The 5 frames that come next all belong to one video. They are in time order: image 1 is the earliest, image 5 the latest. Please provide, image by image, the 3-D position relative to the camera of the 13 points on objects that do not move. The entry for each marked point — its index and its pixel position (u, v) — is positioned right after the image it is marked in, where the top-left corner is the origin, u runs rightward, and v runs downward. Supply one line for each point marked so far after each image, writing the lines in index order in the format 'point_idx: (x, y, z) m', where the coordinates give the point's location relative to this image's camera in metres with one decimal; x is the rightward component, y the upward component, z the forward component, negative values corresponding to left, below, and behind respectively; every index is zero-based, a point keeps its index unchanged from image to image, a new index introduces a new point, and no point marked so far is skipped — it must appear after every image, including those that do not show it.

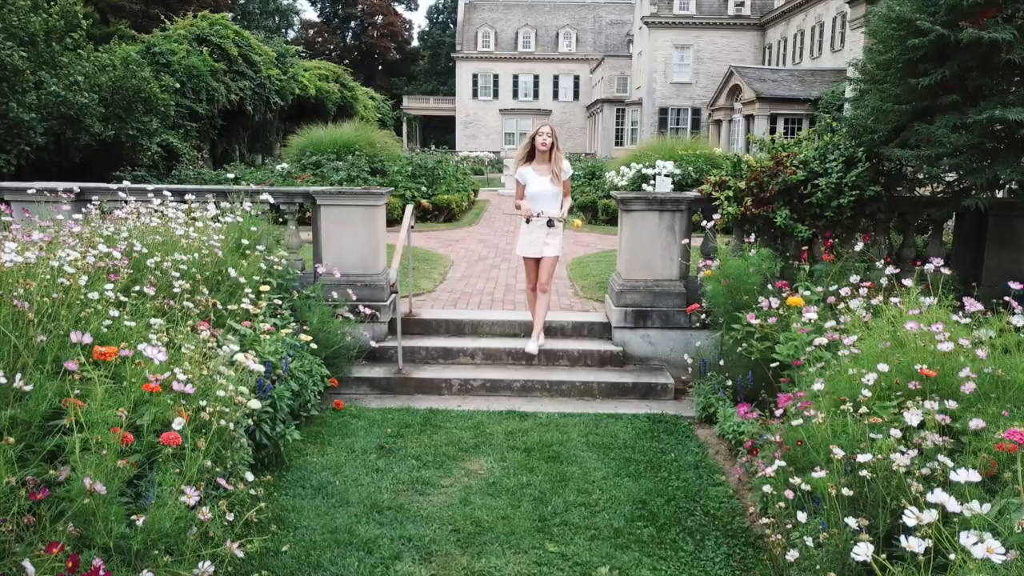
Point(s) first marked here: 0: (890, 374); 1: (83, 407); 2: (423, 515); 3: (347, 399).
0: (+1.5, -0.4, +3.2) m
1: (-1.4, -0.4, +2.6) m
2: (-0.4, -1.1, +4.0) m
3: (-1.2, -0.8, +5.9) m
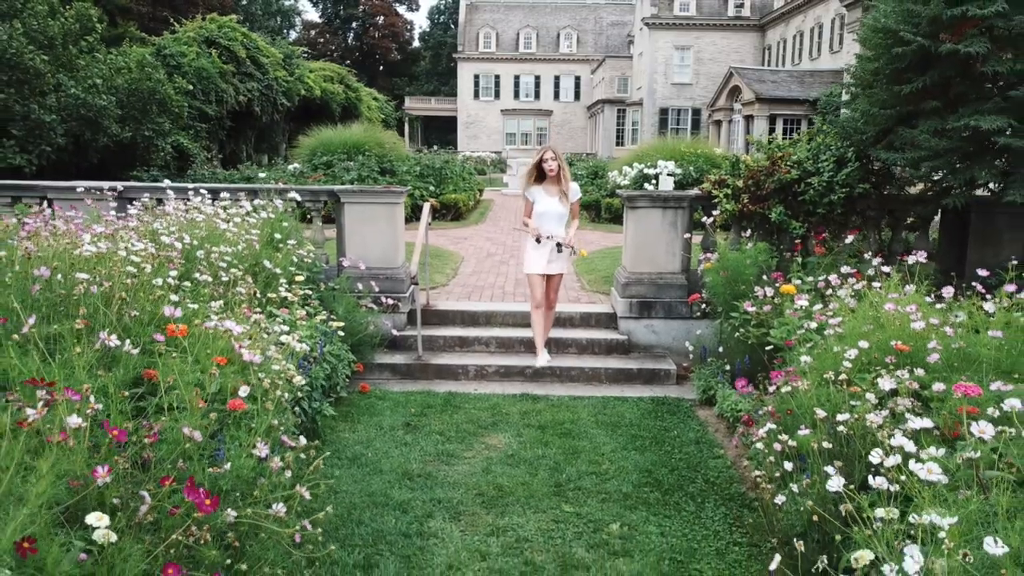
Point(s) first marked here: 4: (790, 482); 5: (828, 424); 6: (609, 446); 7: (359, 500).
0: (+1.6, -0.3, +3.6) m
1: (-1.3, -0.3, +3.0) m
2: (-0.3, -1.1, +4.4) m
3: (-1.1, -0.8, +6.4) m
4: (+1.1, -0.7, +3.1) m
5: (+1.3, -0.5, +3.2) m
6: (+0.6, -1.0, +5.0) m
7: (-0.8, -1.1, +4.2) m
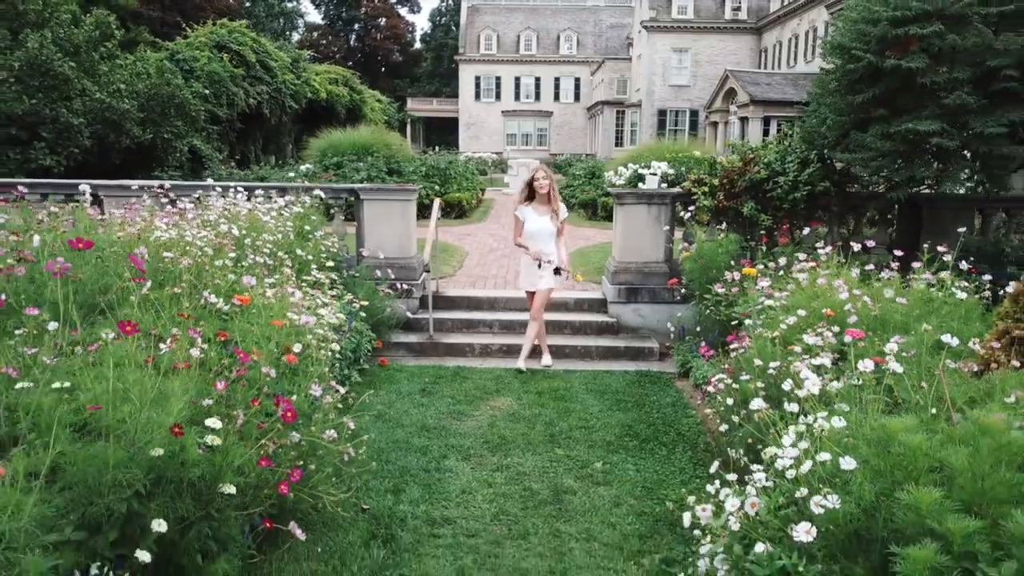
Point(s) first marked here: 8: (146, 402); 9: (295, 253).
0: (+1.6, -0.2, +4.5) m
1: (-1.3, -0.2, +3.8) m
2: (-0.3, -0.9, +5.3) m
3: (-1.1, -0.6, +7.2) m
4: (+1.1, -0.6, +3.9) m
5: (+1.3, -0.4, +4.0) m
6: (+0.6, -0.9, +5.9) m
7: (-0.8, -1.0, +5.0) m
8: (-1.3, -0.4, +2.8) m
9: (-1.7, +0.3, +6.2) m
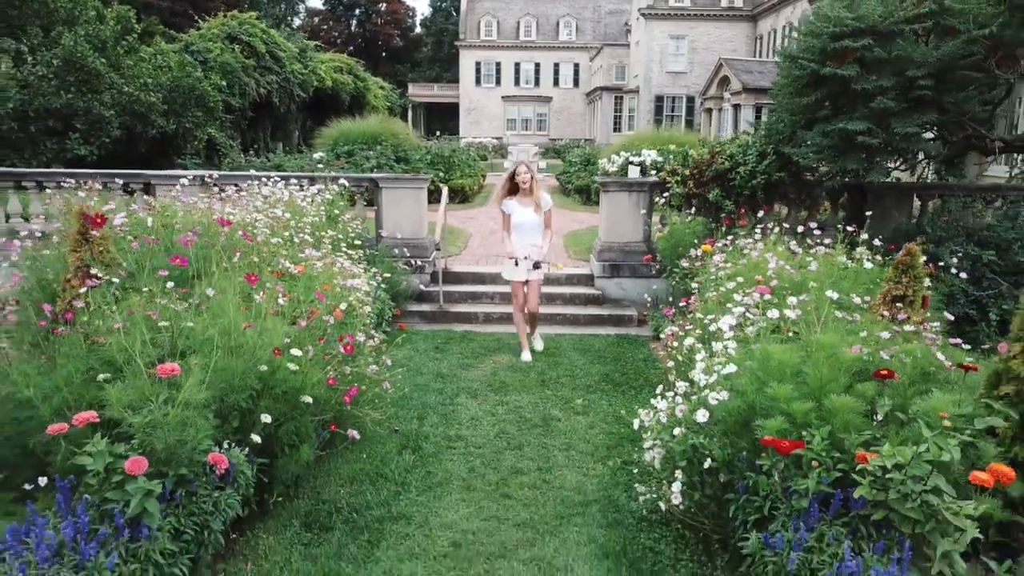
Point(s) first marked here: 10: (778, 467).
0: (+1.6, 0.0, +5.7) m
1: (-1.3, 0.0, +5.0) m
2: (-0.4, -0.7, +6.5) m
3: (-1.1, -0.4, +8.4) m
4: (+1.1, -0.4, +5.1) m
5: (+1.2, -0.2, +5.2) m
6: (+0.6, -0.6, +7.1) m
7: (-0.8, -0.8, +6.2) m
8: (-1.3, -0.2, +4.1) m
9: (-1.7, +0.5, +7.4) m
10: (+1.1, -0.7, +3.3) m
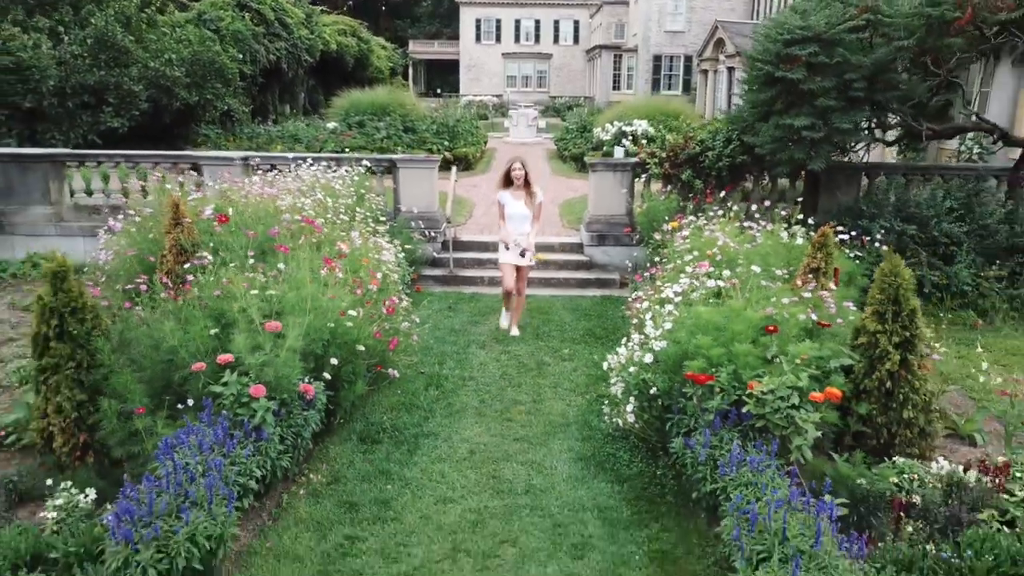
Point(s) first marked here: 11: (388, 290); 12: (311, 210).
0: (+1.6, +0.3, +7.1) m
1: (-1.3, +0.2, +6.5) m
2: (-0.3, -0.4, +8.0) m
3: (-1.1, 0.0, +9.8) m
4: (+1.1, -0.2, +6.6) m
5: (+1.3, 0.0, +6.6) m
6: (+0.6, -0.3, +8.5) m
7: (-0.8, -0.5, +7.7) m
8: (-1.3, -0.1, +5.5) m
9: (-1.7, +0.8, +8.8) m
10: (+1.1, -0.6, +4.8) m
11: (-1.0, 0.0, +6.8) m
12: (-1.9, +0.7, +7.6) m
